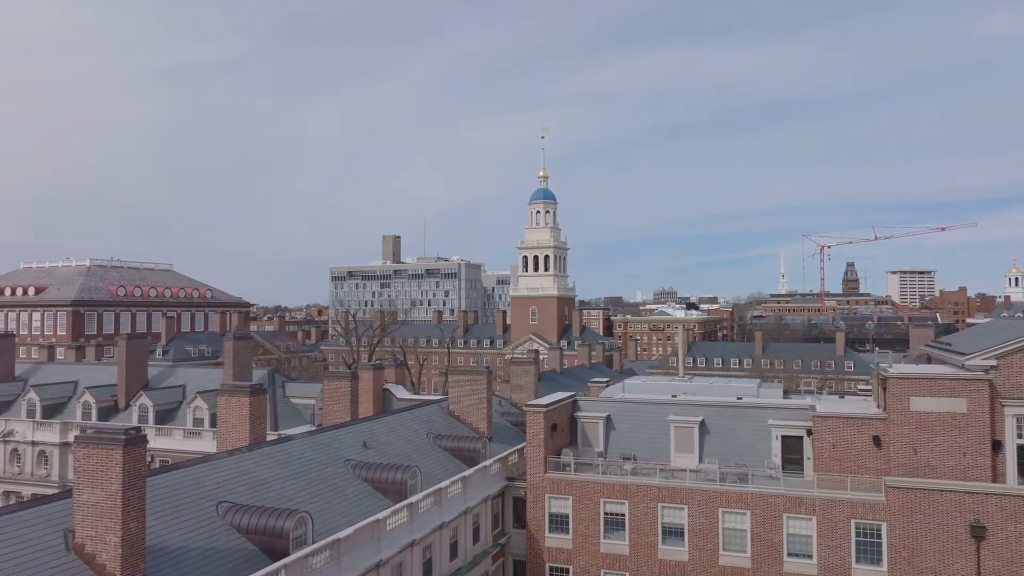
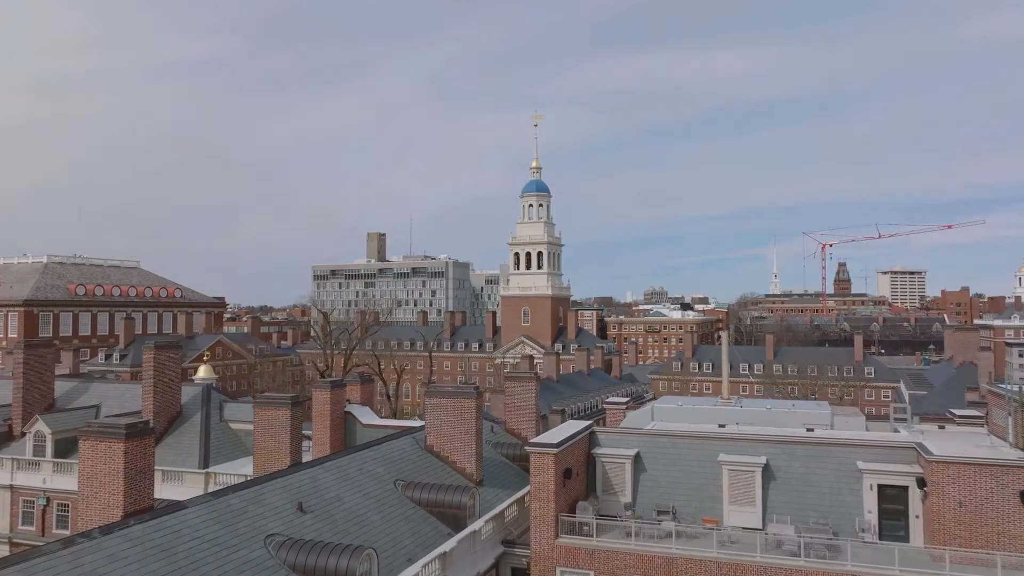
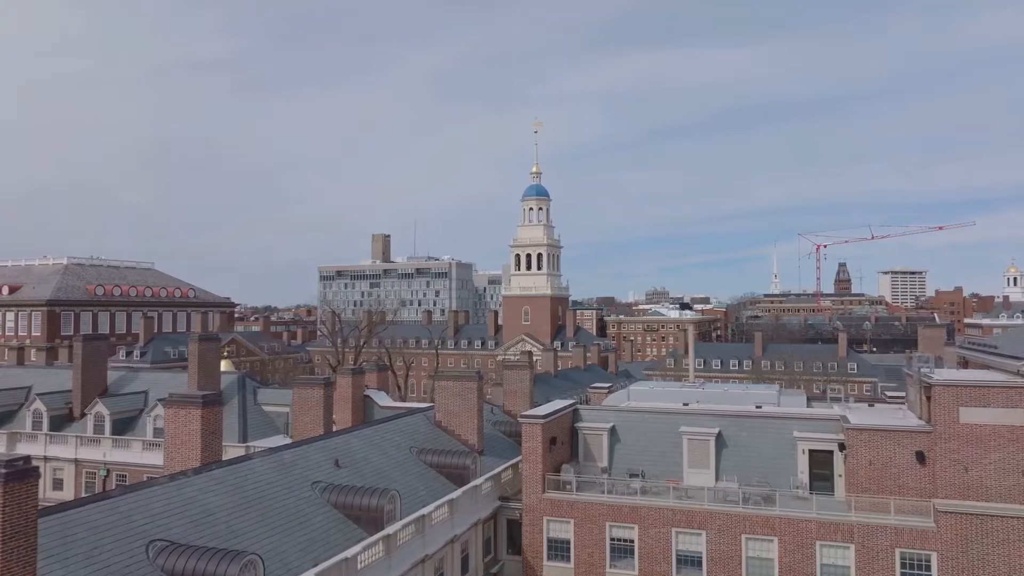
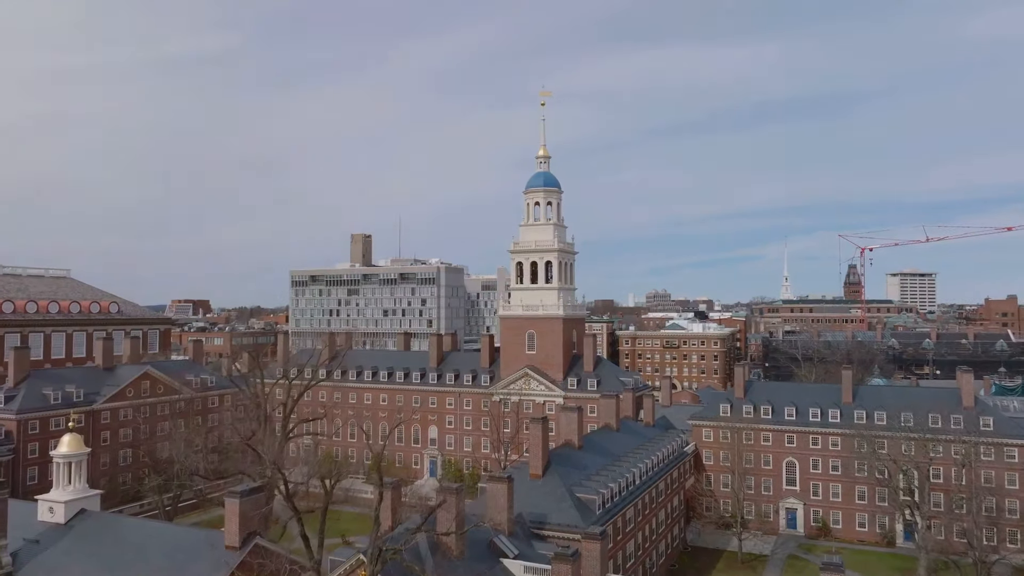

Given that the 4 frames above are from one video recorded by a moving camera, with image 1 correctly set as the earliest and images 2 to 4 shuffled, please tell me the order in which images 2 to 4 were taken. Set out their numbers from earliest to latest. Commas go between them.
3, 2, 4
